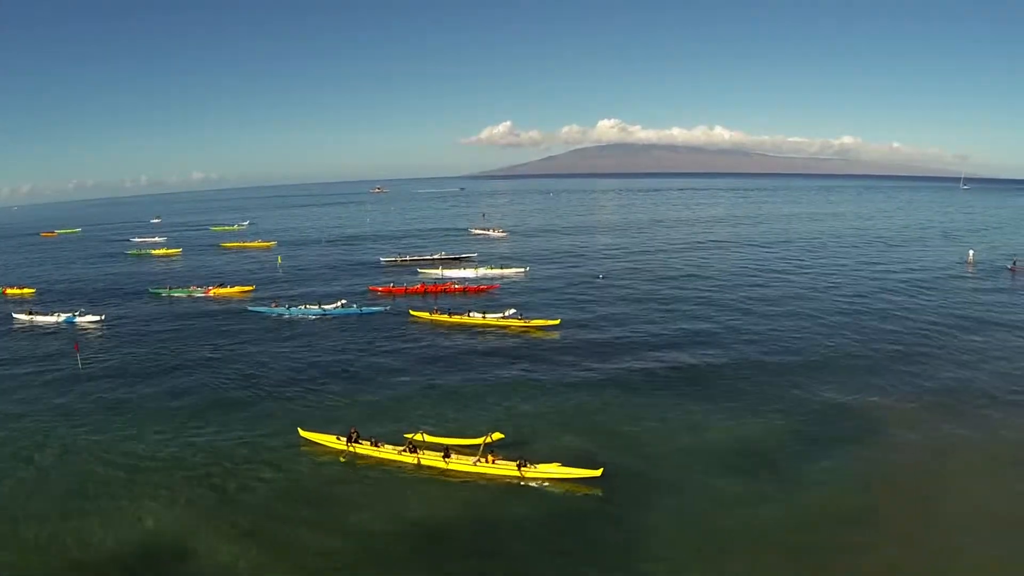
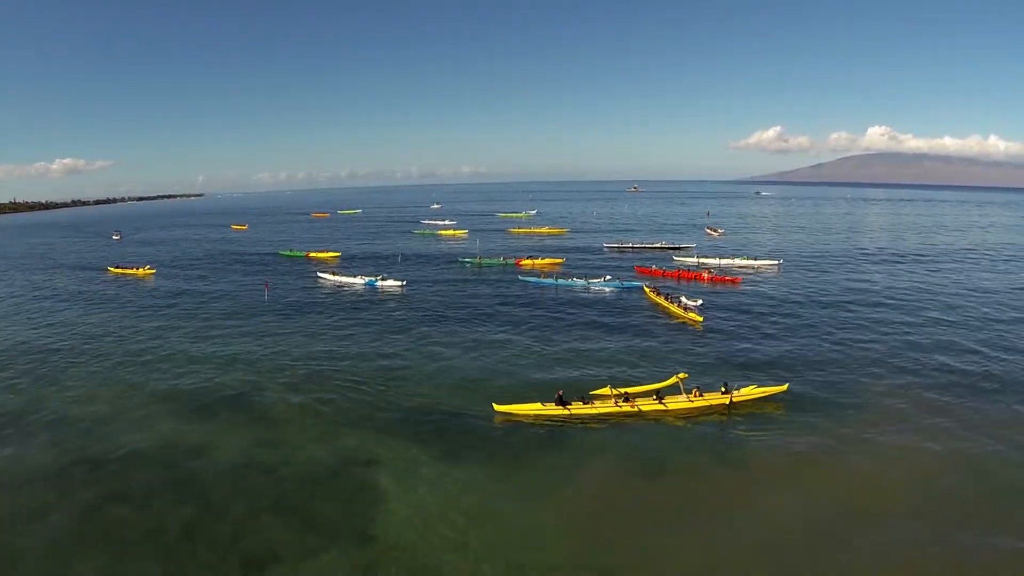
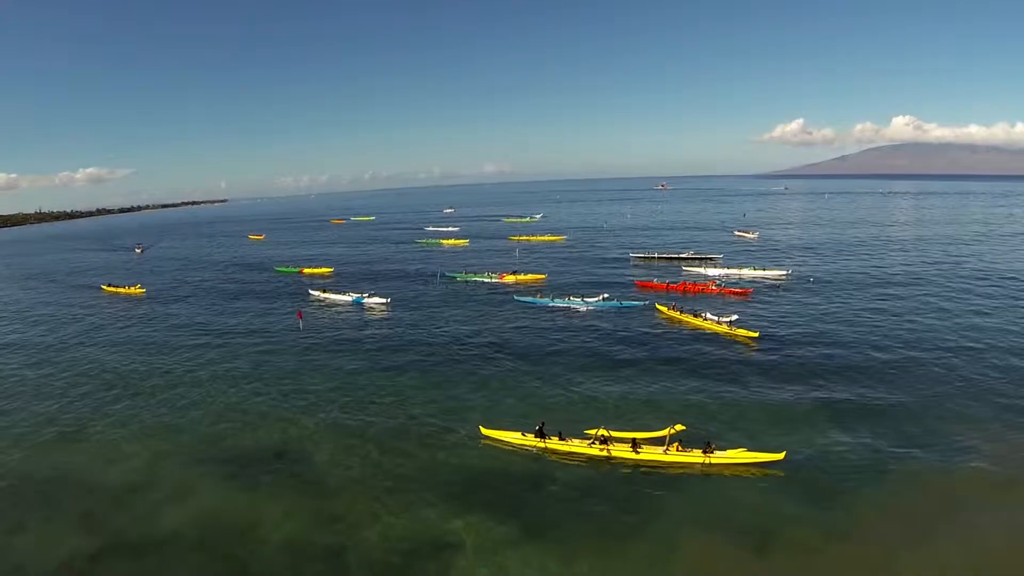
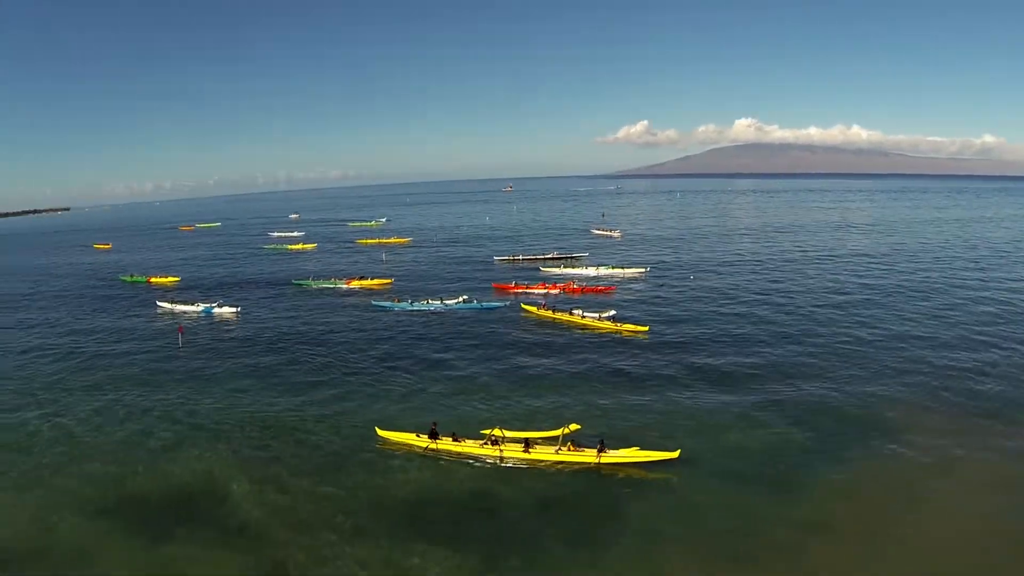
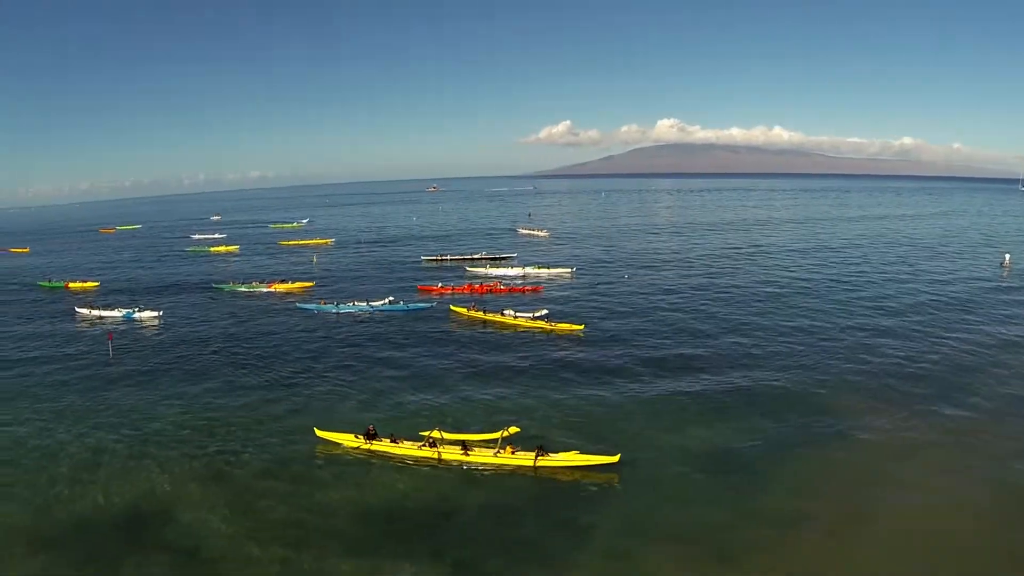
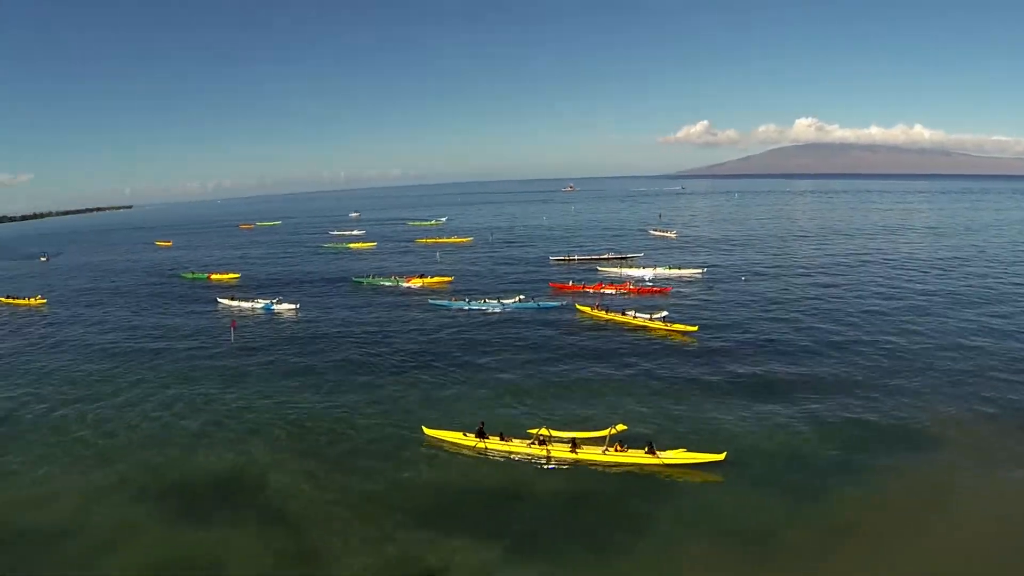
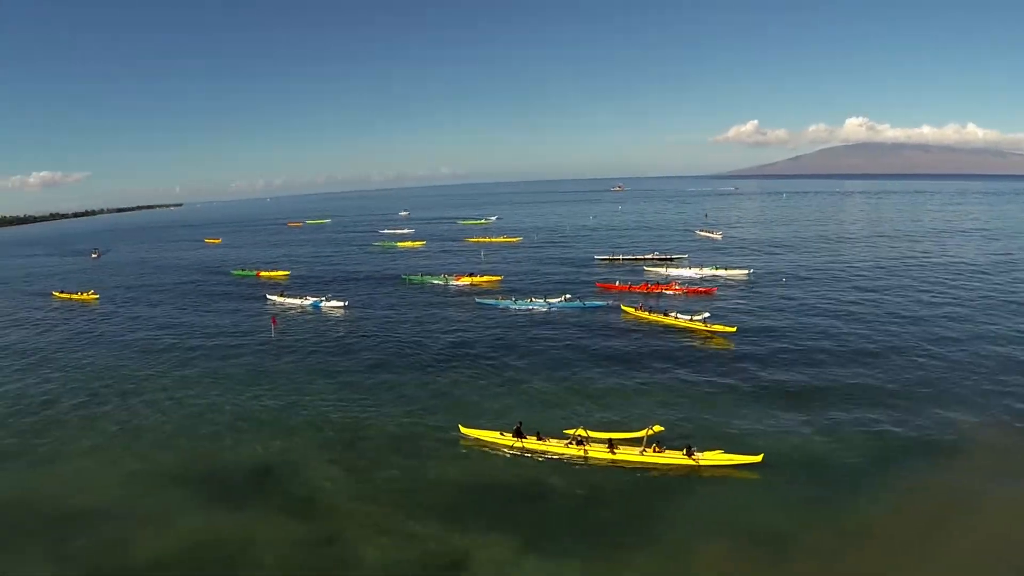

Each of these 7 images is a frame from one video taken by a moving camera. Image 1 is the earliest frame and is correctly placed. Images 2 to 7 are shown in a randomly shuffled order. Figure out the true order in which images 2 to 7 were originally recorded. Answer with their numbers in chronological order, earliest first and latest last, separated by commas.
5, 4, 6, 7, 3, 2
